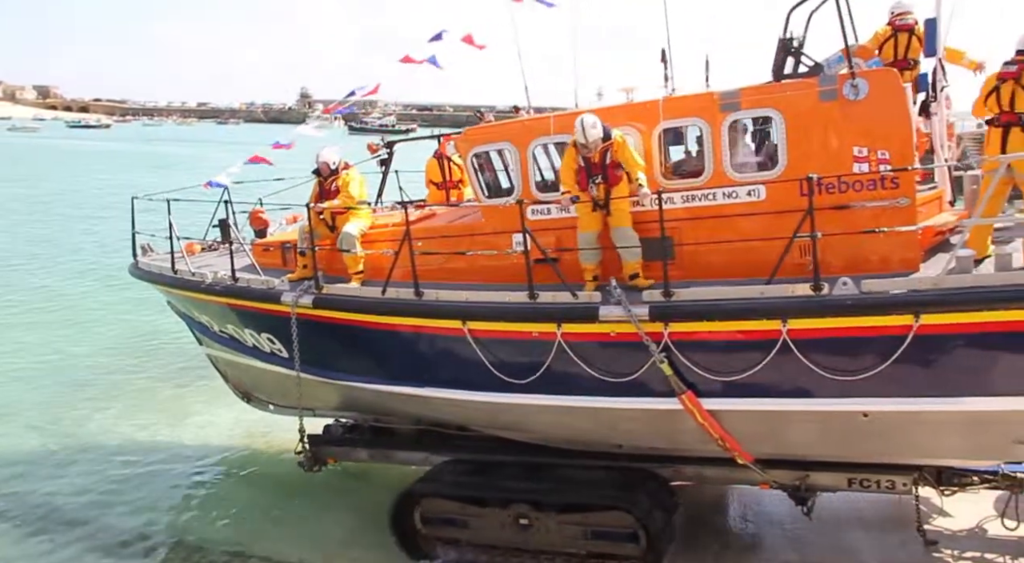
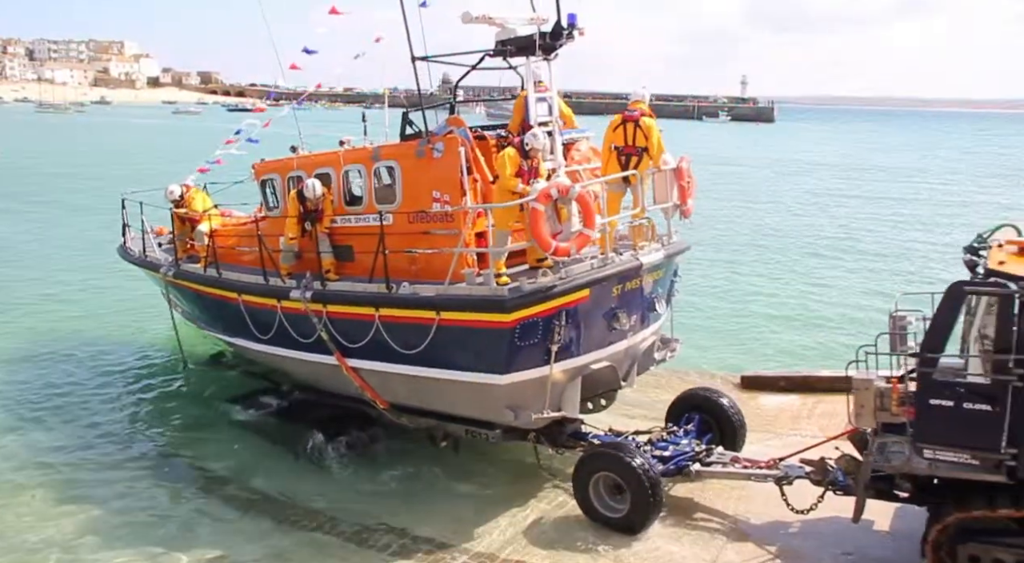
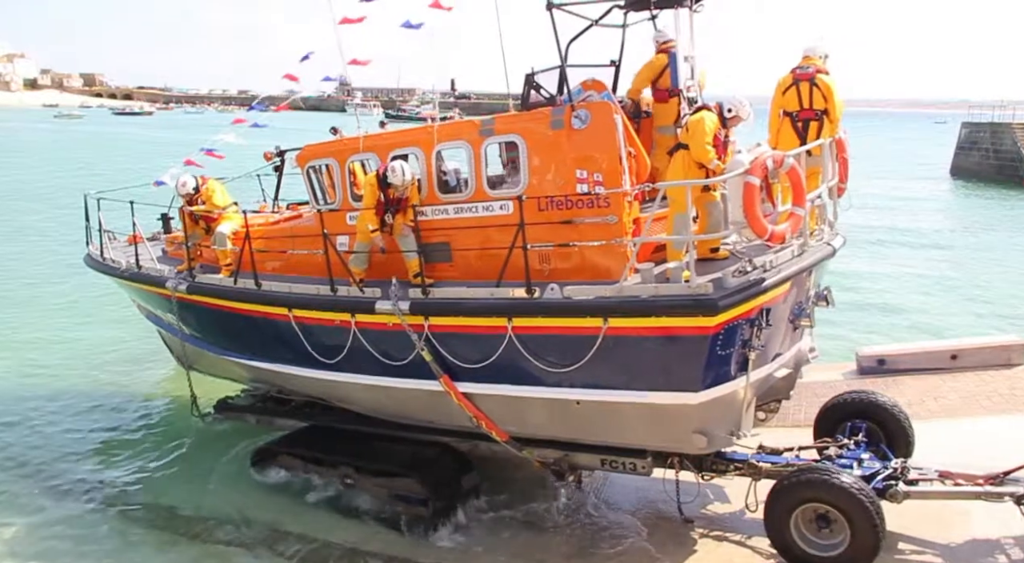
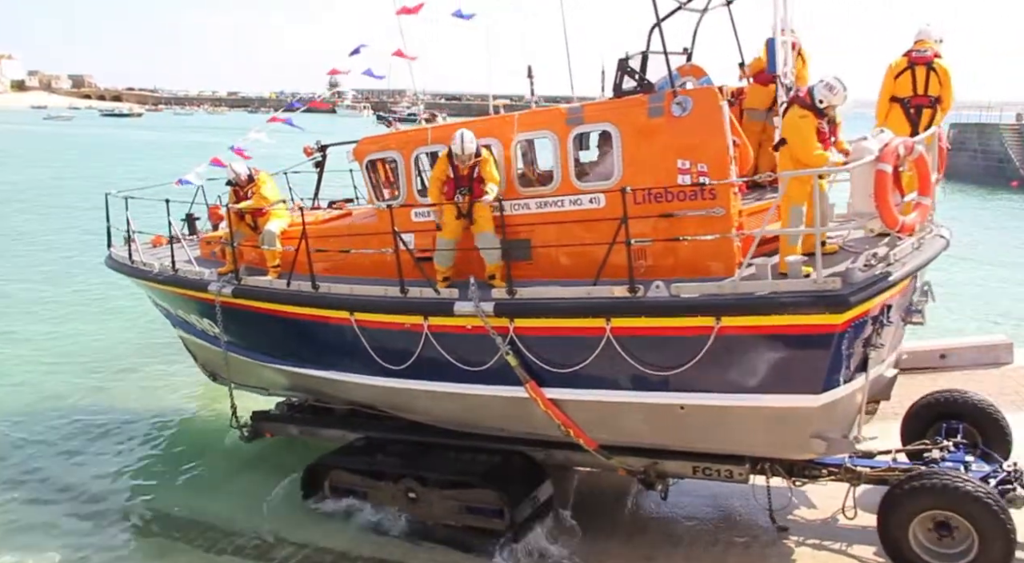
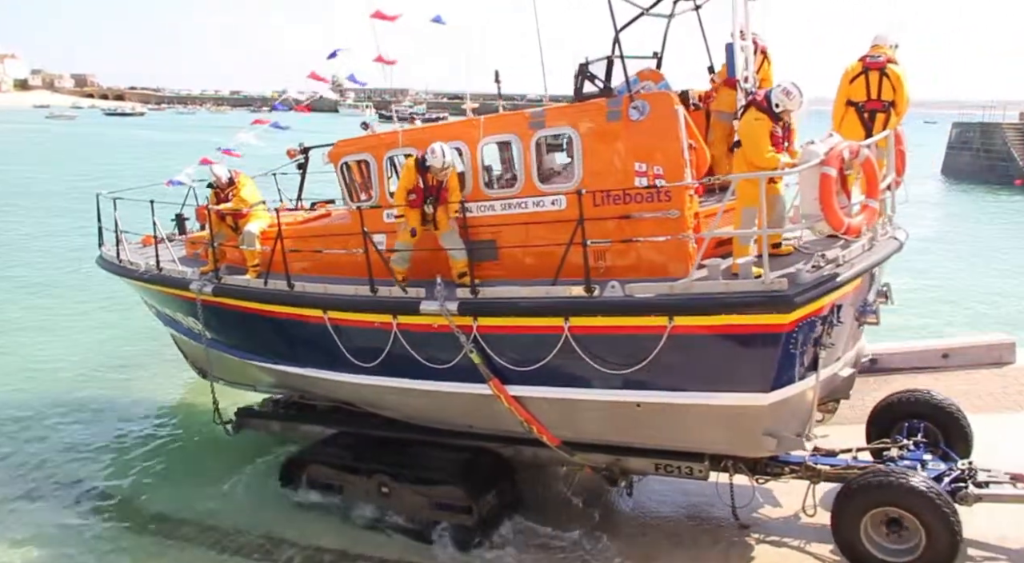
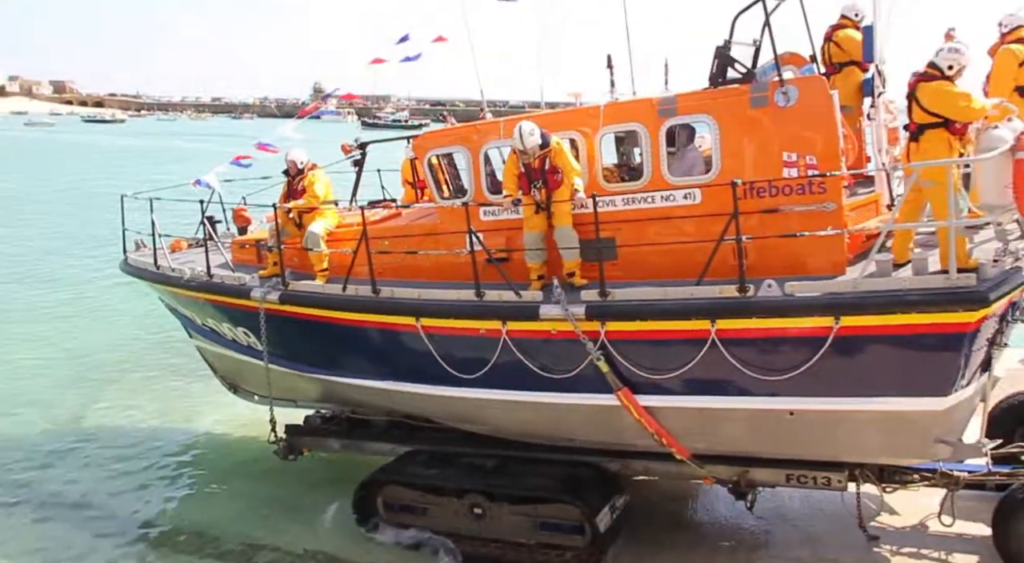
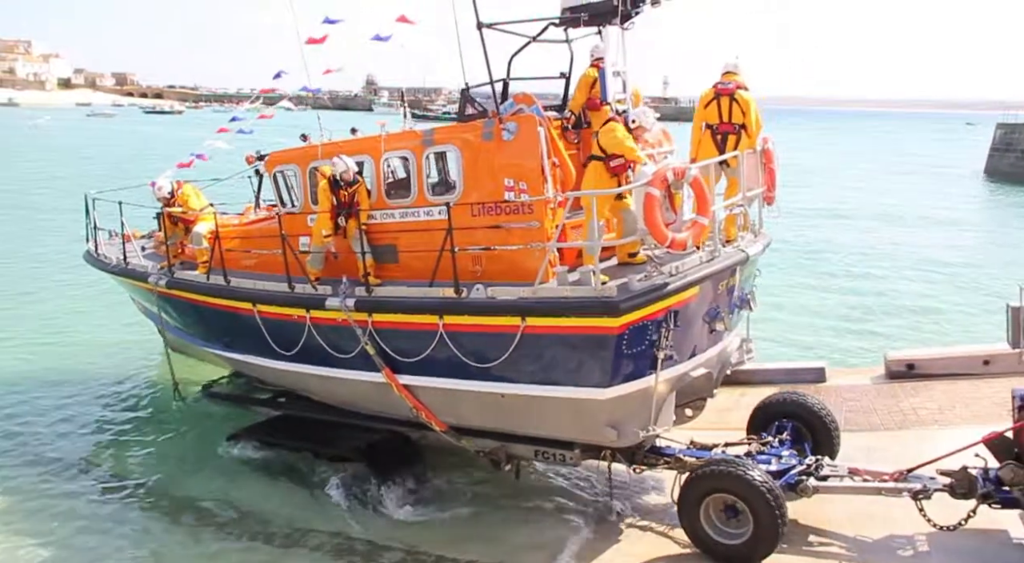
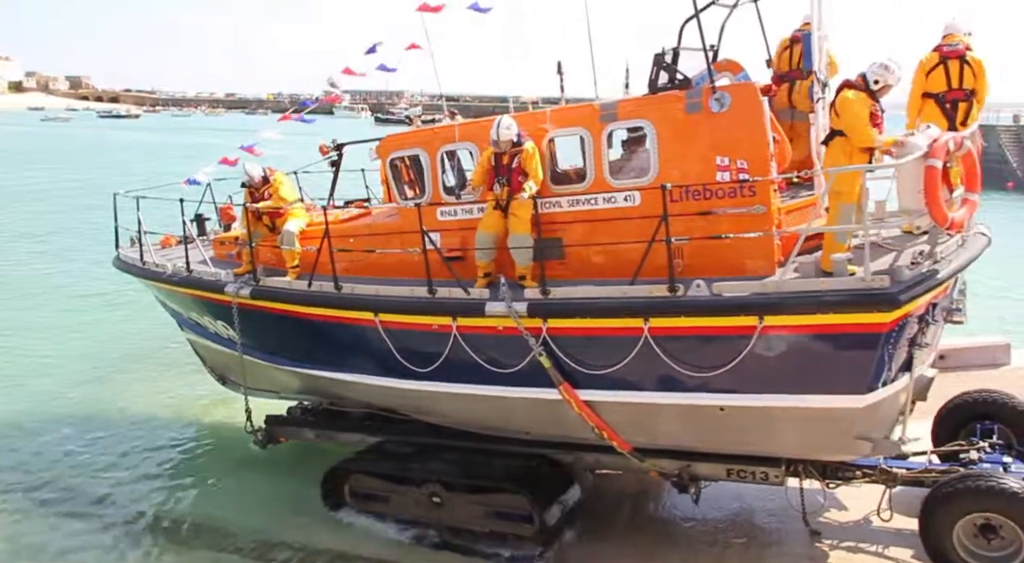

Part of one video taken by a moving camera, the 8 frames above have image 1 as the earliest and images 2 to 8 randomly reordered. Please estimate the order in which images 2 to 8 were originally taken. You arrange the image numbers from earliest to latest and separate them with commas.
6, 8, 4, 5, 3, 7, 2
